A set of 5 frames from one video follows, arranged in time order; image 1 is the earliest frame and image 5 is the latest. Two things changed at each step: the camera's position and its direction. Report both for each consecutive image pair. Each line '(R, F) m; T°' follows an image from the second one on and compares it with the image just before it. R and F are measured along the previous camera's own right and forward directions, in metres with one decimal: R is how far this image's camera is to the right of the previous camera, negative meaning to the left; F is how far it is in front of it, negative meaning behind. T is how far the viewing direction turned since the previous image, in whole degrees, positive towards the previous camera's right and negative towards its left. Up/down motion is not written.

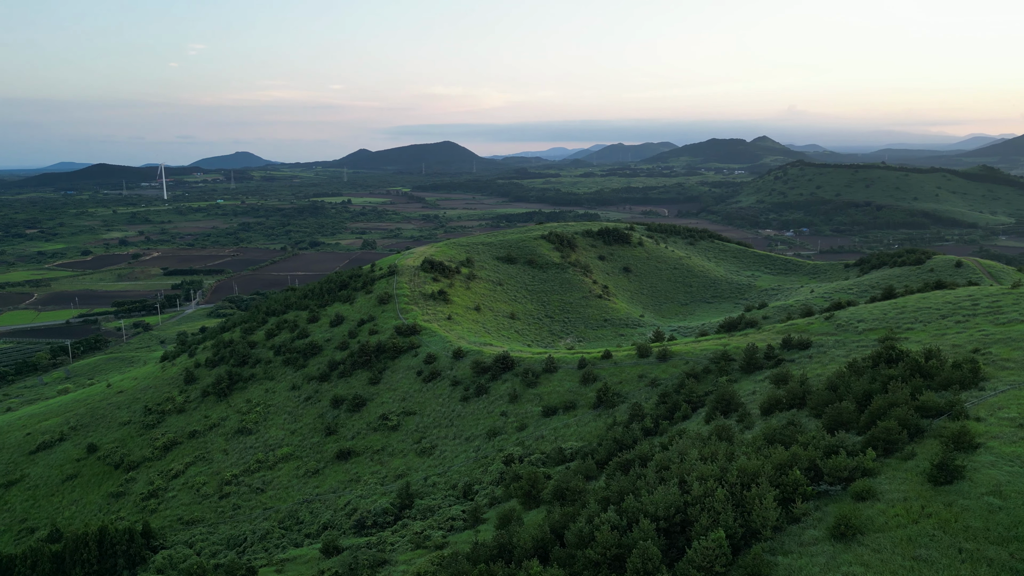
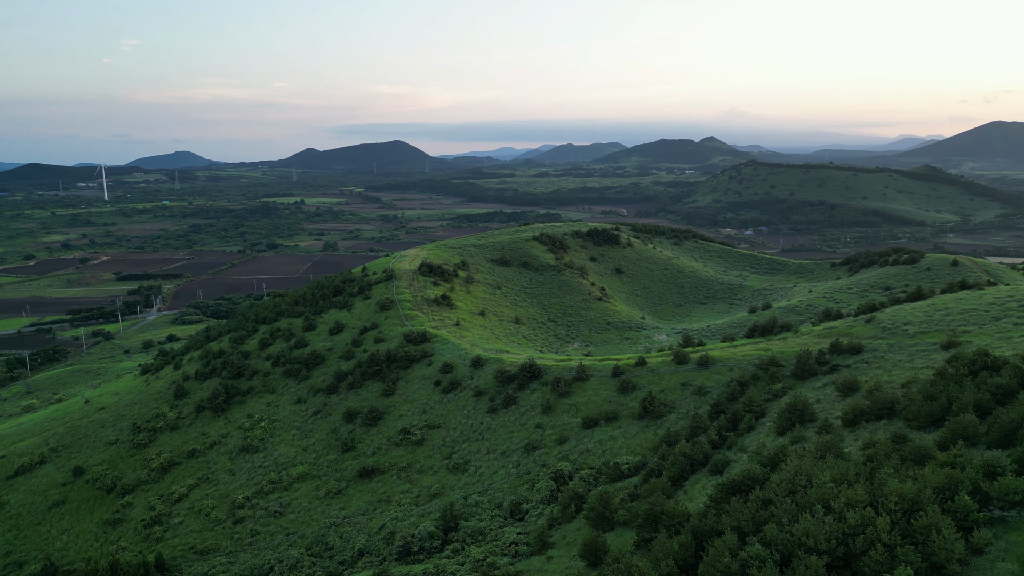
(-3.9, +1.9) m; +4°
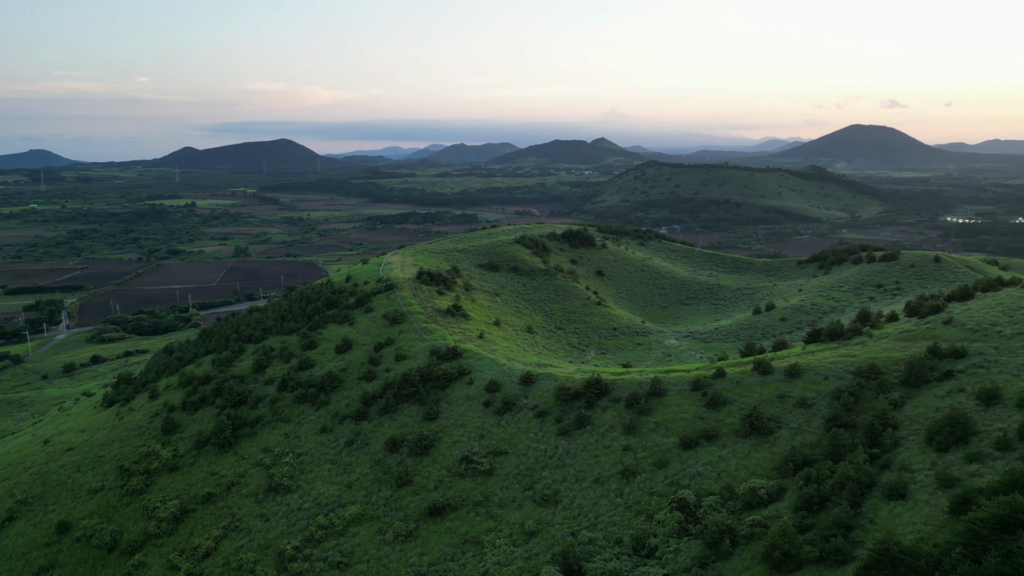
(-8.1, +3.7) m; +8°
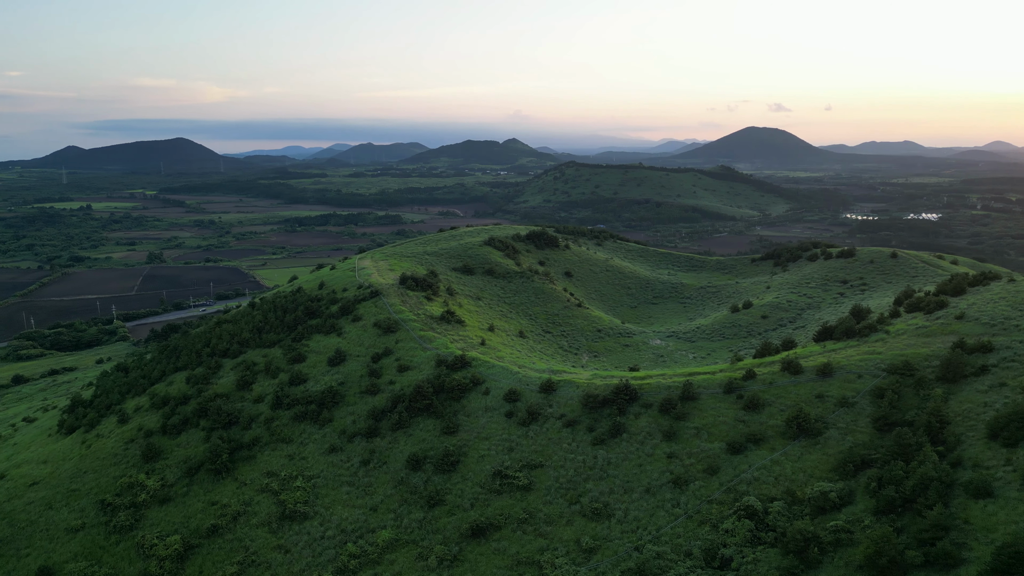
(-5.3, +1.8) m; +7°
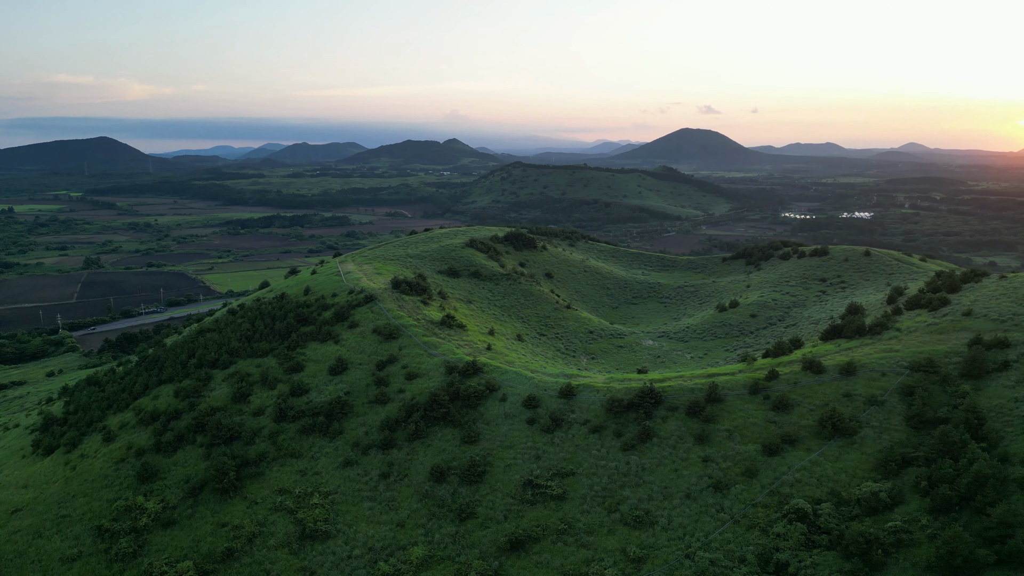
(-3.8, +1.1) m; +5°
